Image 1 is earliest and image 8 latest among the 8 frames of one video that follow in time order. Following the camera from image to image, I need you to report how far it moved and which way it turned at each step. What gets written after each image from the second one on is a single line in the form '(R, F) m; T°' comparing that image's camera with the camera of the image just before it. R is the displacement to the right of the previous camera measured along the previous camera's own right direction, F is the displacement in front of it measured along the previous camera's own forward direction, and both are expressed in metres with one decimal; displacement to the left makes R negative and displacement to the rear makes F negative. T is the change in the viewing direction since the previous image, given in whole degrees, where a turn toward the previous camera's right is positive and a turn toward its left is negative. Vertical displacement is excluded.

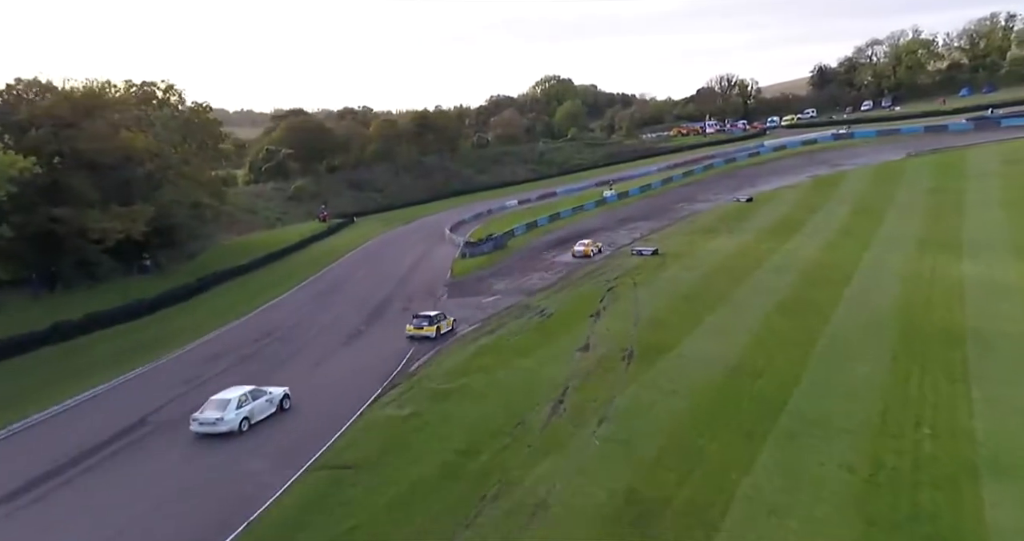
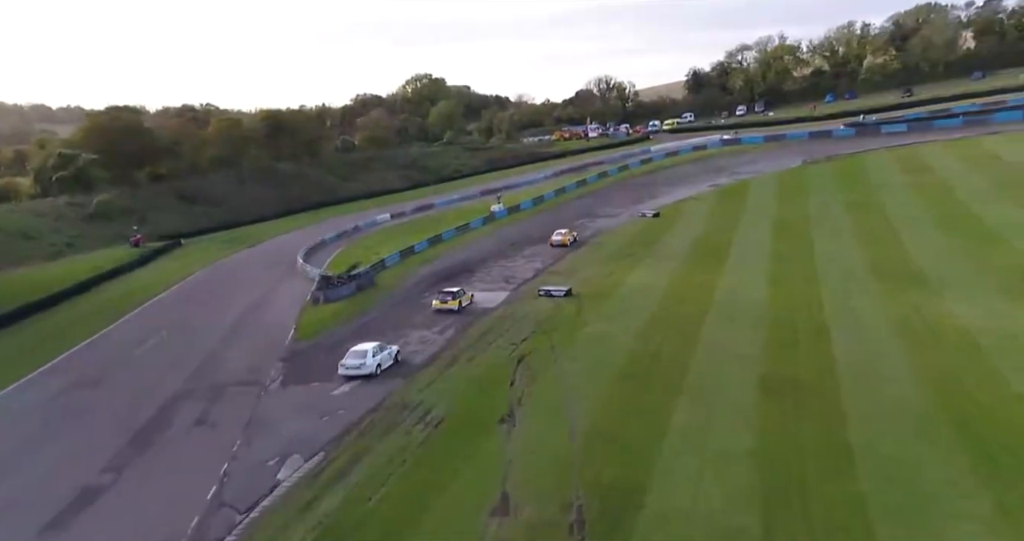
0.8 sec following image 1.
(+0.4, +9.1) m; +11°
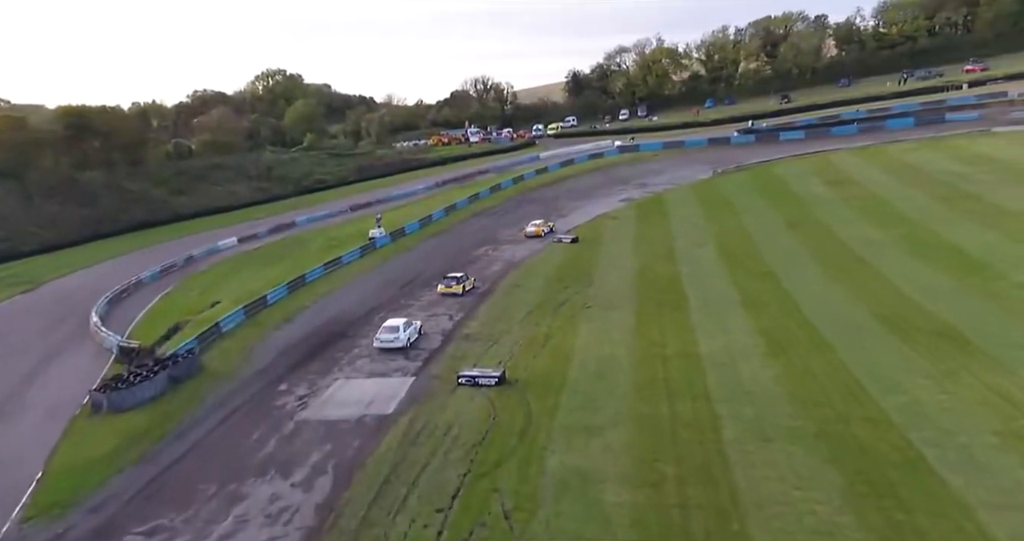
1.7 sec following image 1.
(-0.9, +9.7) m; +11°
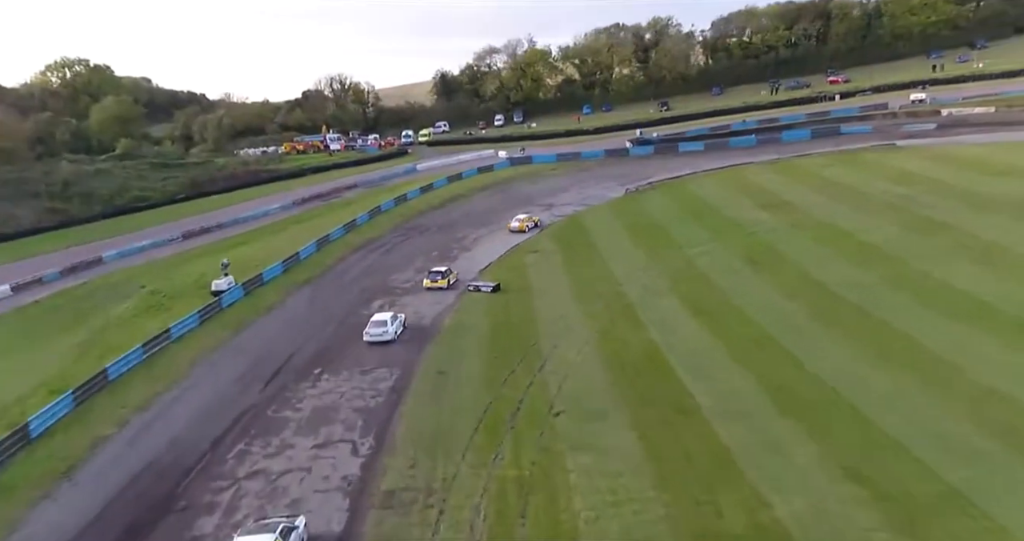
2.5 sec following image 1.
(-2.0, +9.5) m; +12°
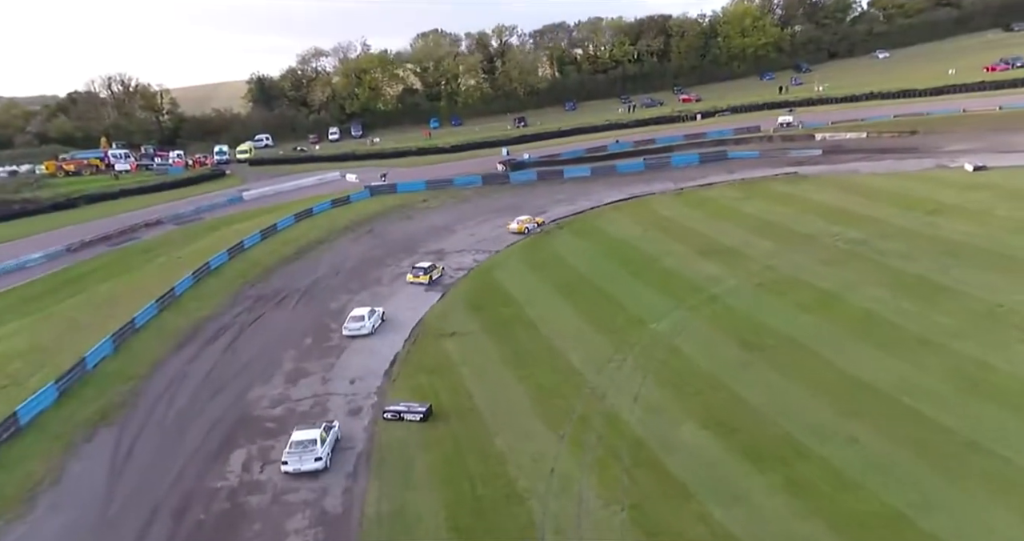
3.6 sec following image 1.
(-3.6, +10.6) m; +16°
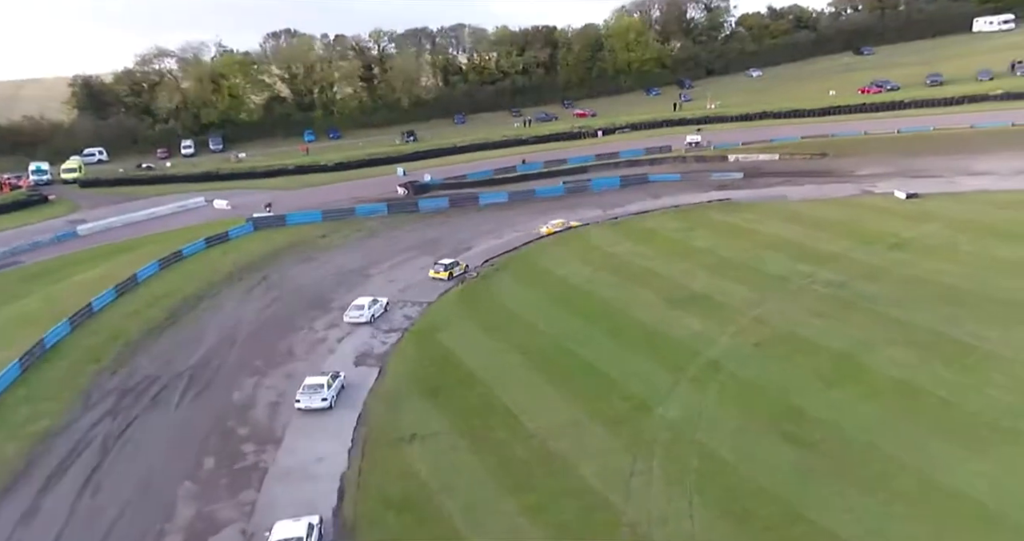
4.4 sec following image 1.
(-3.5, +6.5) m; +12°
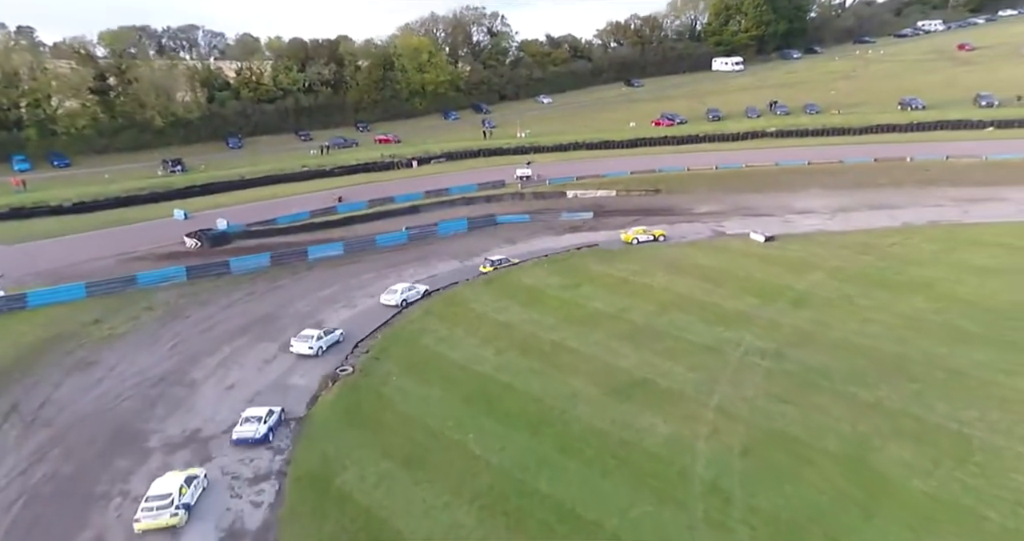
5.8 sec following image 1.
(-5.2, +8.0) m; +21°
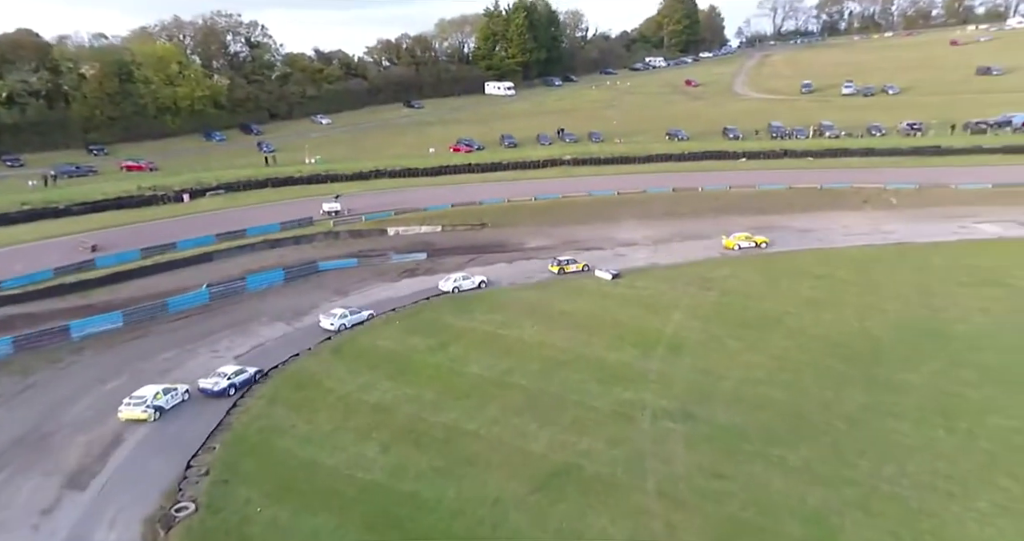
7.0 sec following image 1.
(-4.4, +5.4) m; +21°
